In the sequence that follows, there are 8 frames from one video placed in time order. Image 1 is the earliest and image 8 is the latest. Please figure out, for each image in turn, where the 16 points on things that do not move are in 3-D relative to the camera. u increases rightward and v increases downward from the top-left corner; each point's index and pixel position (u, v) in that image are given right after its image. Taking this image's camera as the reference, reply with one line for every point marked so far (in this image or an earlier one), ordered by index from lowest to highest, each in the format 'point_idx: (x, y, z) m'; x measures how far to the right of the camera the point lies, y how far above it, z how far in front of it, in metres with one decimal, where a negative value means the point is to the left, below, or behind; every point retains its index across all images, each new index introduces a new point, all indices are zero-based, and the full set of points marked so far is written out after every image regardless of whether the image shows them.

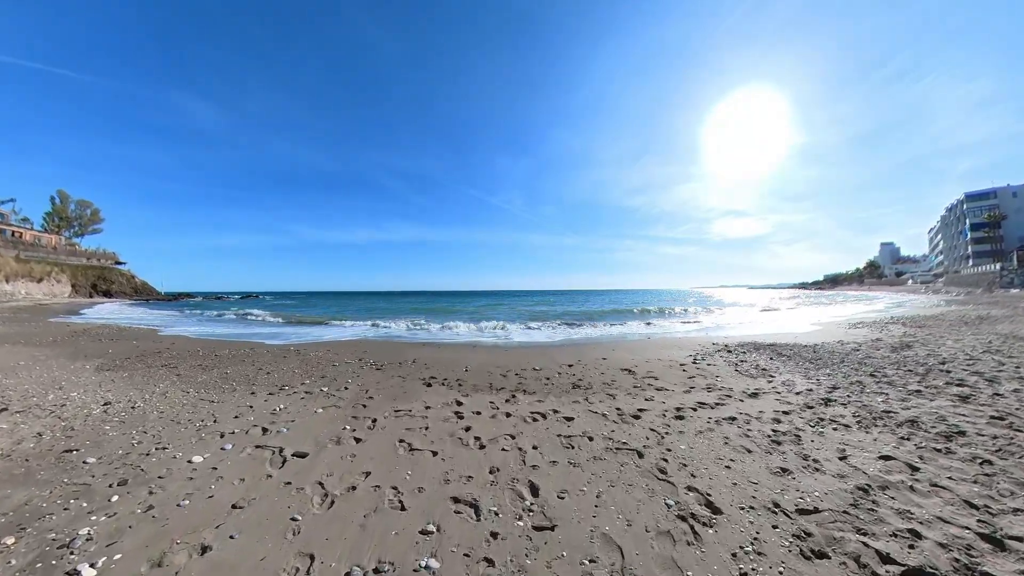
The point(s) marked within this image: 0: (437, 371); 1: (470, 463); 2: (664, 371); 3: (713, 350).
0: (-1.8, -1.9, +8.1) m
1: (-0.5, -2.1, +3.9) m
2: (+3.7, -2.0, +8.1) m
3: (+6.8, -2.1, +11.4) m
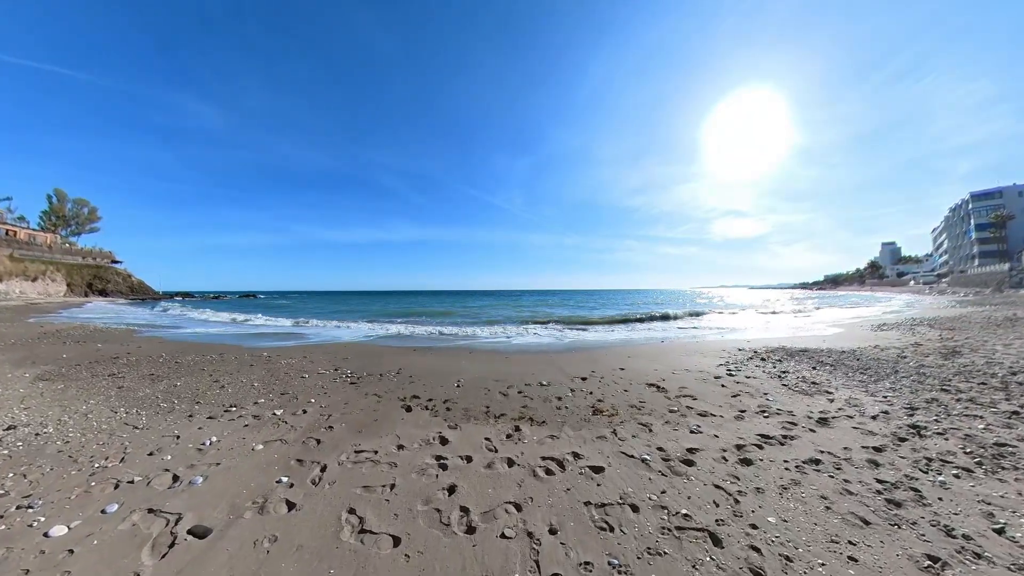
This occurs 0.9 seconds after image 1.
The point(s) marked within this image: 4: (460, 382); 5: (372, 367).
0: (-1.8, -1.9, +6.6) m
1: (-0.5, -2.0, +2.4) m
2: (+3.7, -2.0, +6.6) m
3: (+6.9, -2.0, +9.9) m
4: (-1.0, -1.8, +6.6) m
5: (-3.7, -2.0, +9.0) m
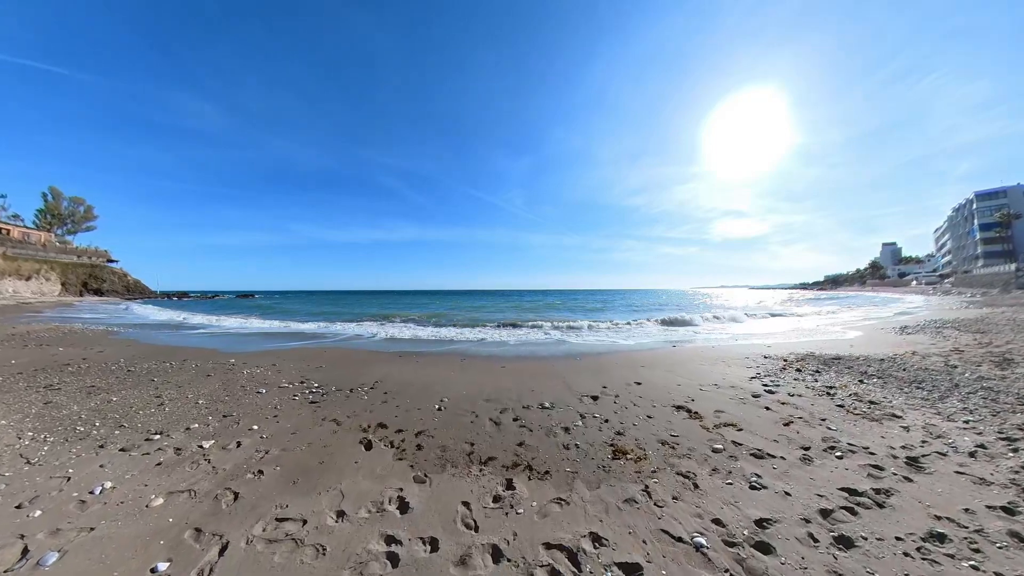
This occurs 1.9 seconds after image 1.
0: (-1.9, -1.9, +5.3) m
1: (-0.6, -2.0, +1.1) m
2: (+3.6, -2.0, +5.3) m
3: (+6.8, -2.0, +8.7) m
4: (-1.1, -1.8, +5.4) m
5: (-3.8, -2.0, +7.7) m
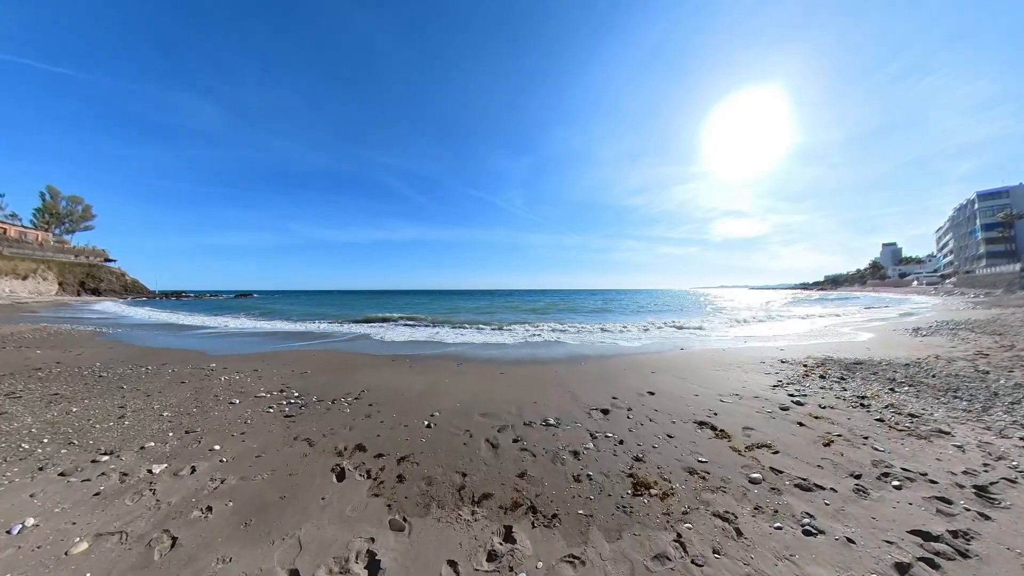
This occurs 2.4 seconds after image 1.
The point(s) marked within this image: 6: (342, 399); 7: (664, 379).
0: (-1.9, -1.9, +4.7) m
1: (-0.6, -2.0, +0.5) m
2: (+3.6, -2.0, +4.7) m
3: (+6.8, -2.0, +8.0) m
4: (-1.1, -1.8, +4.7) m
5: (-3.8, -2.0, +7.1) m
6: (-2.9, -1.9, +5.6) m
7: (+3.3, -1.9, +7.1) m
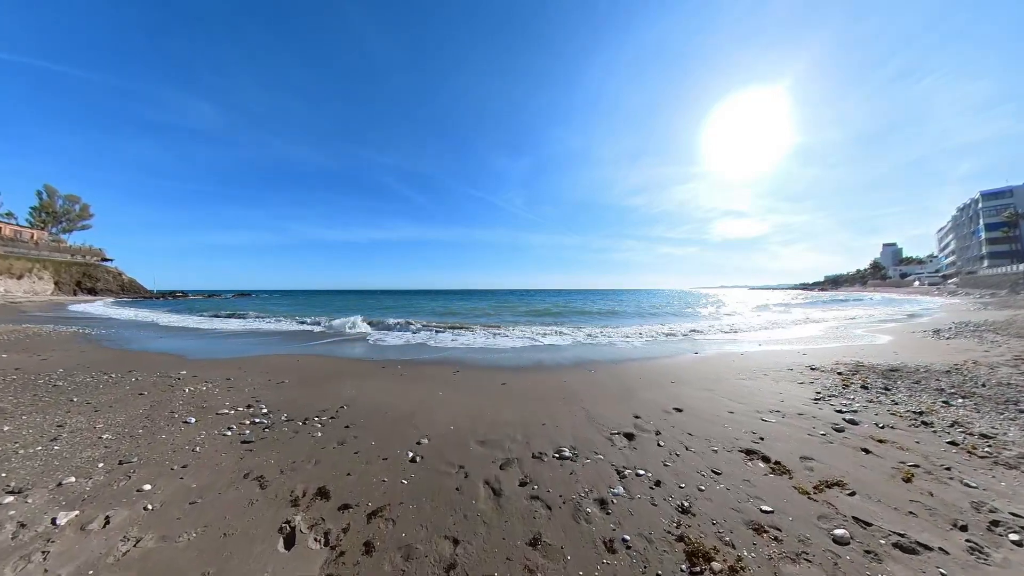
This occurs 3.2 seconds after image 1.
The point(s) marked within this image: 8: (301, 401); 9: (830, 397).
0: (-1.8, -1.8, +3.8) m
1: (-0.5, -2.0, -0.3) m
2: (+3.7, -2.0, +3.9) m
3: (+6.8, -2.0, +7.2) m
4: (-1.1, -1.8, +3.9) m
5: (-3.8, -2.0, +6.2) m
6: (-2.8, -1.9, +4.7) m
7: (+3.3, -1.9, +6.3) m
8: (-3.6, -2.0, +5.6) m
9: (+5.8, -2.0, +6.1) m
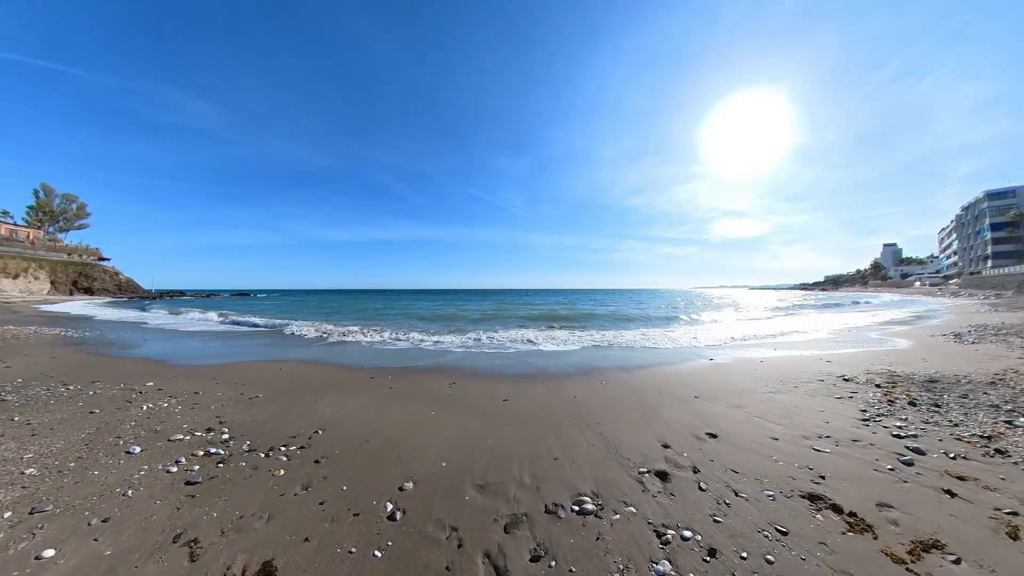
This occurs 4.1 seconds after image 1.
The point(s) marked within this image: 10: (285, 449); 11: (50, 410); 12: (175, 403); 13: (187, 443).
0: (-1.8, -1.9, +3.1) m
1: (-0.4, -2.0, -1.1) m
2: (+3.8, -2.0, +3.1) m
3: (+6.9, -2.1, +6.4) m
4: (-1.0, -1.8, +3.1) m
5: (-3.7, -2.0, +5.4) m
6: (-2.8, -2.0, +4.0) m
7: (+3.4, -2.0, +5.5) m
8: (-3.5, -2.0, +4.9) m
9: (+5.9, -2.1, +5.4) m
10: (-2.7, -1.9, +4.0) m
11: (-7.8, -2.1, +5.6) m
12: (-6.0, -2.1, +5.9) m
13: (-4.2, -2.0, +4.3) m
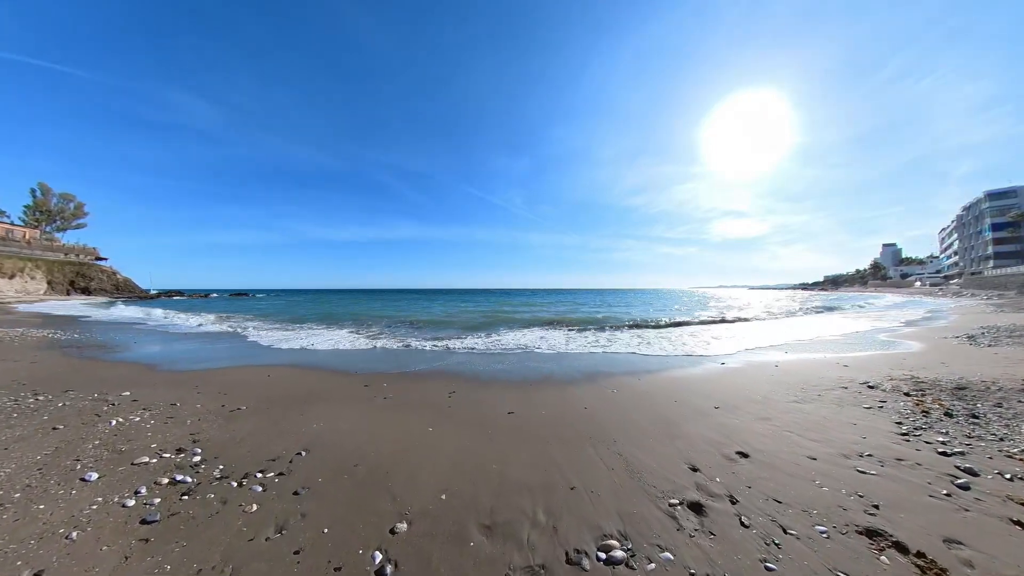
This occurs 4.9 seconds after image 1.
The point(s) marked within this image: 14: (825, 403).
0: (-1.7, -1.9, +2.6) m
1: (-0.3, -2.1, -1.5) m
2: (+3.9, -2.1, +2.7) m
3: (+7.0, -2.1, +6.0) m
4: (-0.9, -1.9, +2.7) m
5: (-3.6, -2.1, +5.0) m
6: (-2.7, -2.0, +3.5) m
7: (+3.5, -2.0, +5.1) m
8: (-3.5, -2.1, +4.4) m
9: (+5.9, -2.1, +4.9) m
10: (-2.6, -2.0, +3.6) m
11: (-7.7, -2.2, +5.2) m
12: (-5.9, -2.1, +5.4) m
13: (-4.1, -2.0, +3.9) m
14: (+5.6, -2.1, +6.0) m
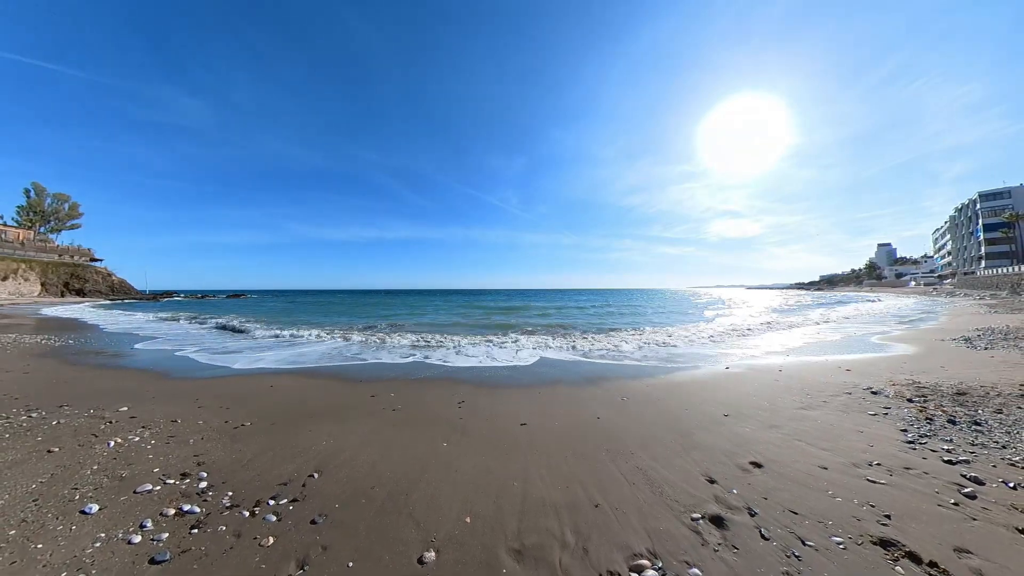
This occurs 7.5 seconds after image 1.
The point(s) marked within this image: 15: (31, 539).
0: (-1.4, -2.1, +2.7) m
1: (-0.1, -2.2, -1.5) m
2: (+4.1, -2.2, +2.8) m
3: (+7.2, -2.3, +6.1) m
4: (-0.7, -2.0, +2.7) m
5: (-3.4, -2.2, +5.0) m
6: (-2.4, -2.2, +3.6) m
7: (+3.7, -2.2, +5.2) m
8: (-3.2, -2.2, +4.5) m
9: (+6.2, -2.3, +5.1) m
10: (-2.4, -2.1, +3.6) m
11: (-7.5, -2.4, +5.2) m
12: (-5.7, -2.3, +5.4) m
13: (-3.9, -2.2, +3.9) m
14: (+5.9, -2.3, +6.1) m
15: (-4.5, -2.3, +3.4) m
